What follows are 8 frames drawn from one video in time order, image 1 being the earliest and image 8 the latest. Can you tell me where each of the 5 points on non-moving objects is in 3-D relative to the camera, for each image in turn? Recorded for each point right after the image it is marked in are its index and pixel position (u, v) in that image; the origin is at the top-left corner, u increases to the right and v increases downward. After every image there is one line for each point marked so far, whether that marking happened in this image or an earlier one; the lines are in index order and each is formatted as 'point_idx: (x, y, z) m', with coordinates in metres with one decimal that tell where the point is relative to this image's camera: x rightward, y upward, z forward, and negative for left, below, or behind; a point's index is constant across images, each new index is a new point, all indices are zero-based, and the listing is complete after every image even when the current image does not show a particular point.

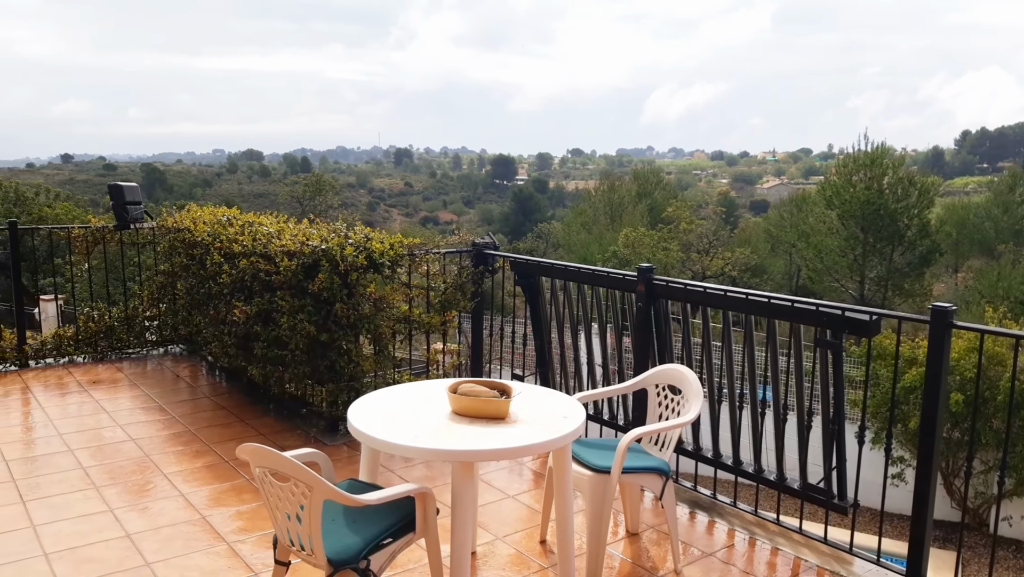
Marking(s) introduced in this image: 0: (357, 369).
0: (-0.7, -0.4, +3.8) m
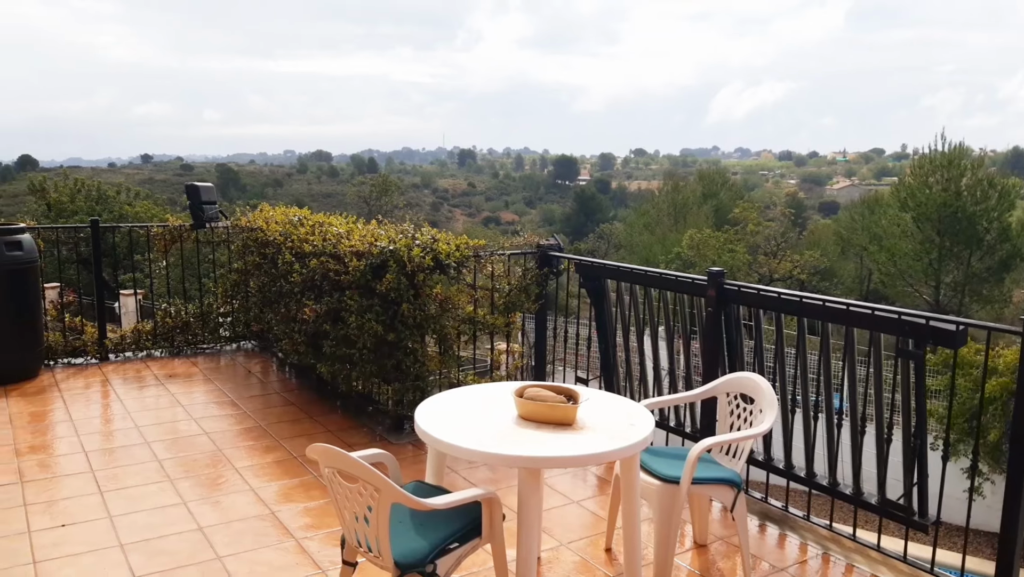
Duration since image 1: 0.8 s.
0: (-0.4, -0.4, +3.8) m
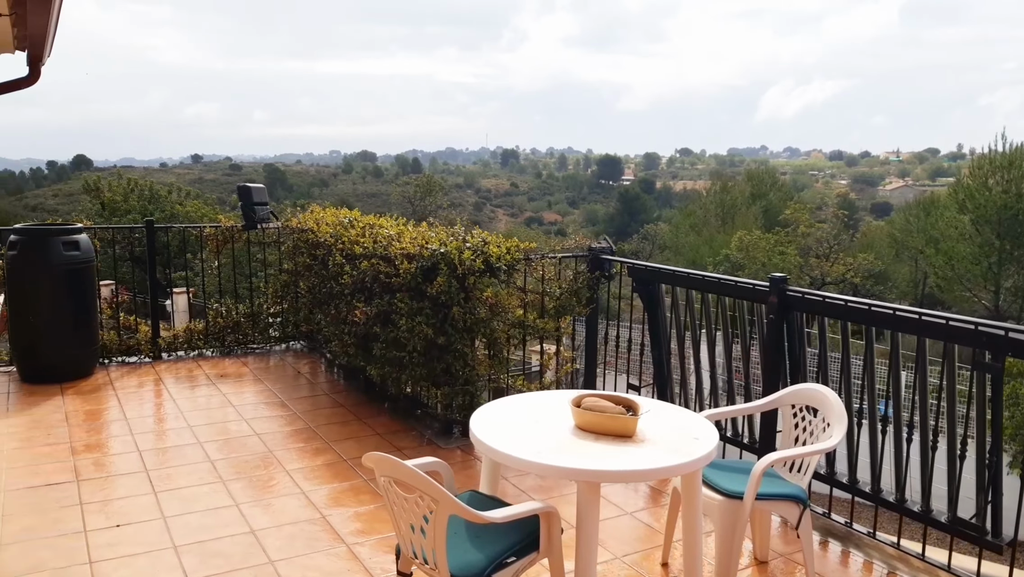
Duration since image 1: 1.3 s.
0: (-0.2, -0.4, +3.8) m
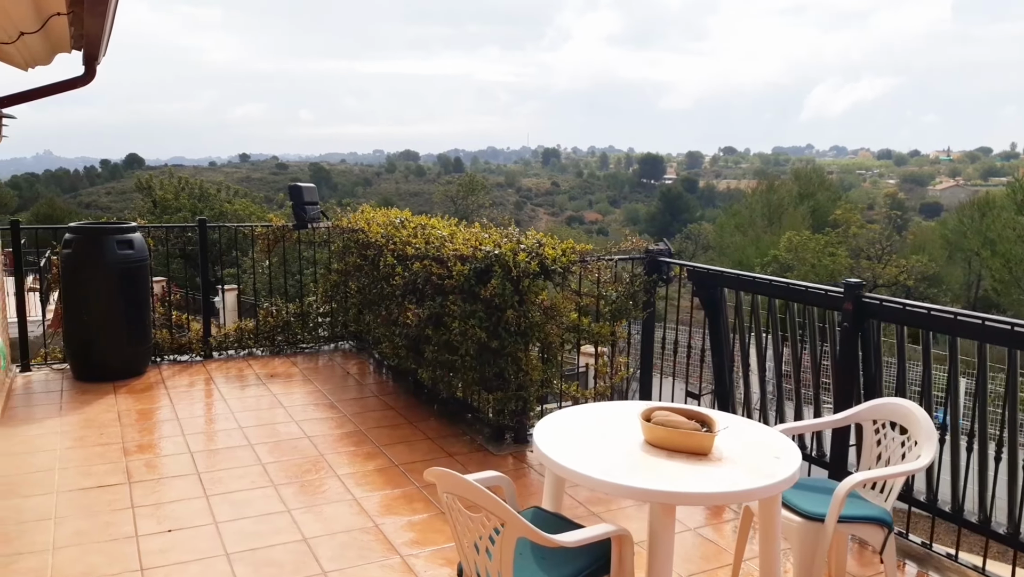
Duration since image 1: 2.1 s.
0: (+0.1, -0.4, +3.7) m
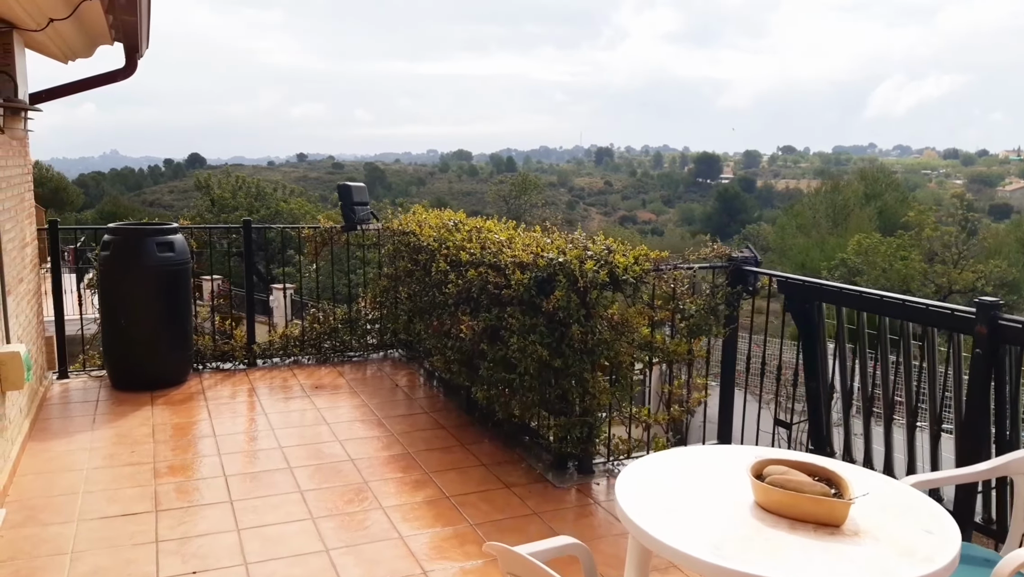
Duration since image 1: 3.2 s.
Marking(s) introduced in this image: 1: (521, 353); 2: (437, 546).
0: (+0.3, -0.5, +3.3) m
1: (0.0, -0.3, +3.3) m
2: (-0.3, -0.9, +2.7) m
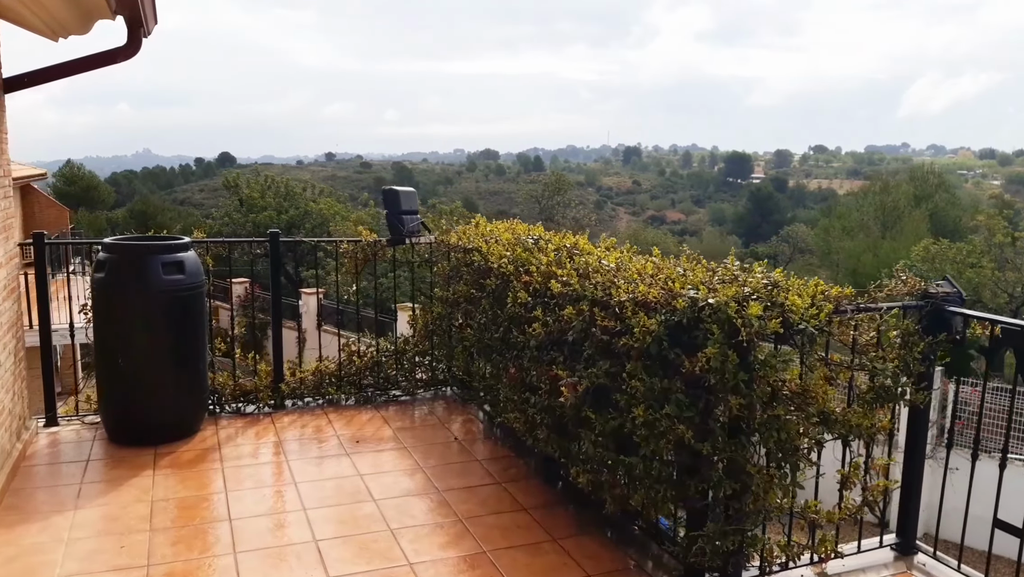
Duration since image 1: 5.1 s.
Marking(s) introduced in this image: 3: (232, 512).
0: (+0.7, -0.6, +2.3) m
1: (+0.4, -0.4, +2.4) m
2: (+0.1, -1.0, +1.8) m
3: (-1.1, -0.8, +3.0) m
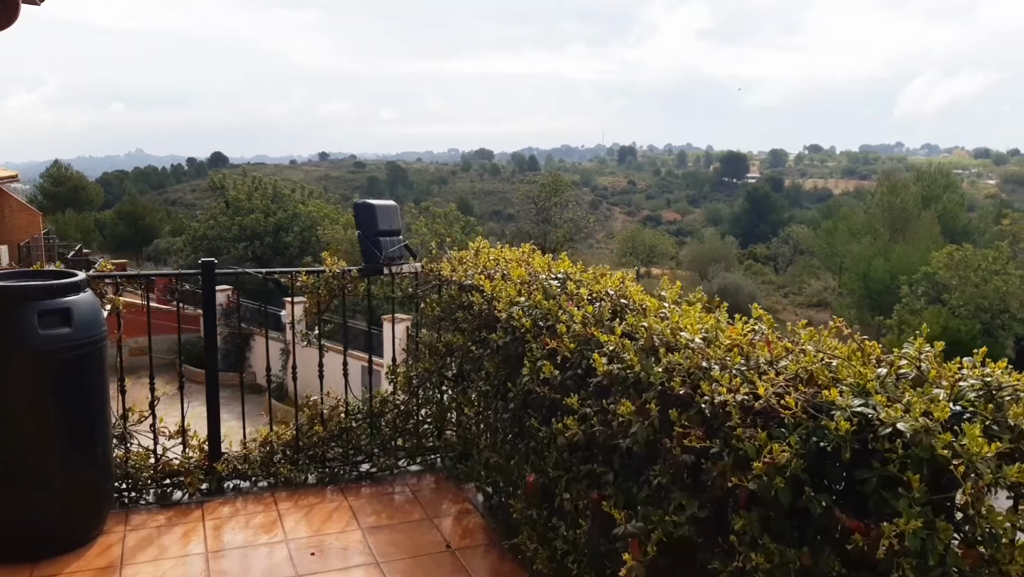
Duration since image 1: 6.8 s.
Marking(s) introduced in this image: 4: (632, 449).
0: (+0.8, -0.8, +1.3) m
1: (+0.5, -0.6, +1.4) m
2: (+0.2, -1.2, +0.8) m
3: (-1.0, -1.0, +2.0) m
4: (+0.3, -0.4, +1.7) m
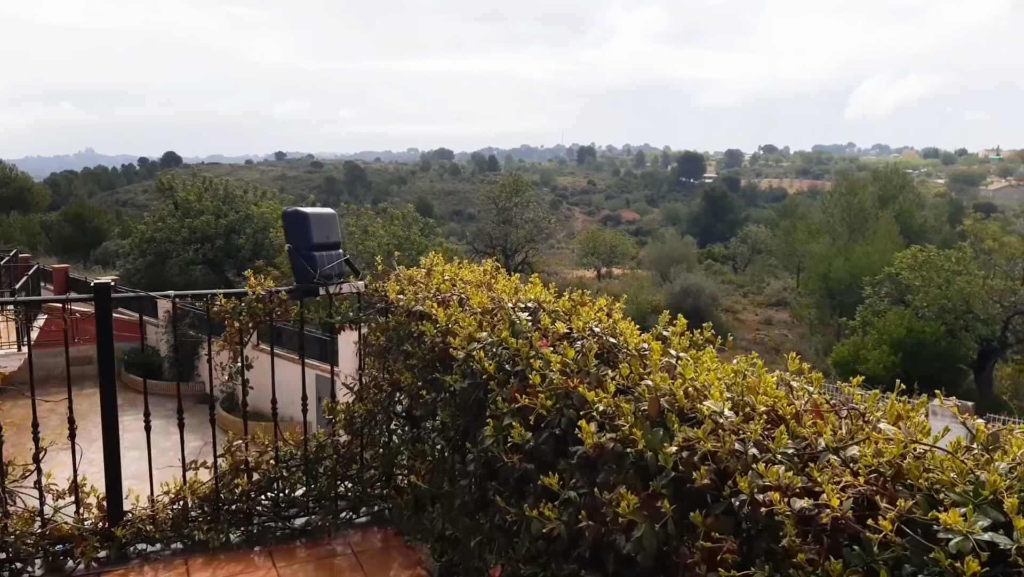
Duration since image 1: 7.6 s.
0: (+0.7, -0.9, +0.9) m
1: (+0.4, -0.7, +0.9) m
2: (+0.1, -1.3, +0.4) m
3: (-1.1, -1.1, +1.5) m
4: (+0.2, -0.4, +1.3) m
